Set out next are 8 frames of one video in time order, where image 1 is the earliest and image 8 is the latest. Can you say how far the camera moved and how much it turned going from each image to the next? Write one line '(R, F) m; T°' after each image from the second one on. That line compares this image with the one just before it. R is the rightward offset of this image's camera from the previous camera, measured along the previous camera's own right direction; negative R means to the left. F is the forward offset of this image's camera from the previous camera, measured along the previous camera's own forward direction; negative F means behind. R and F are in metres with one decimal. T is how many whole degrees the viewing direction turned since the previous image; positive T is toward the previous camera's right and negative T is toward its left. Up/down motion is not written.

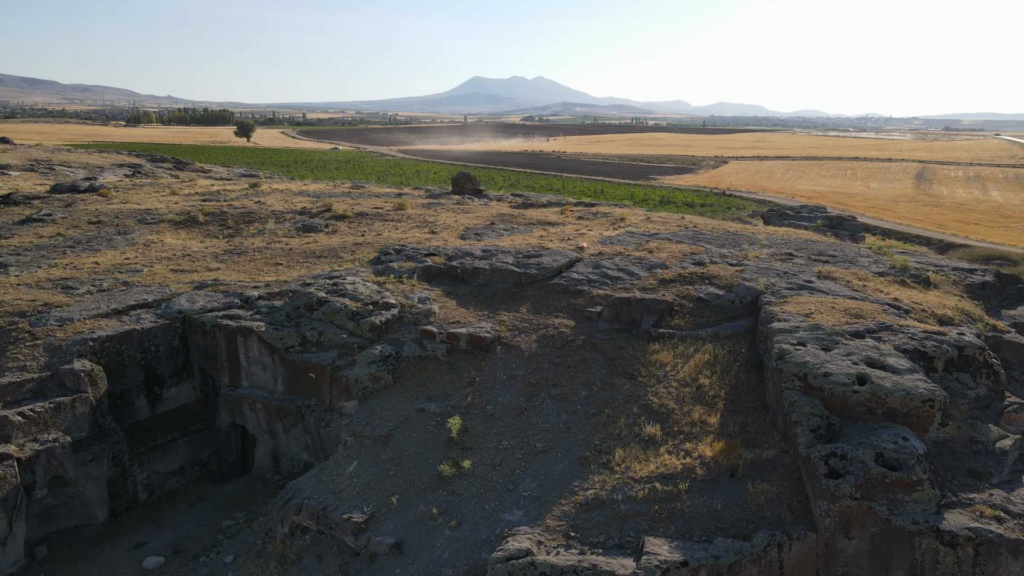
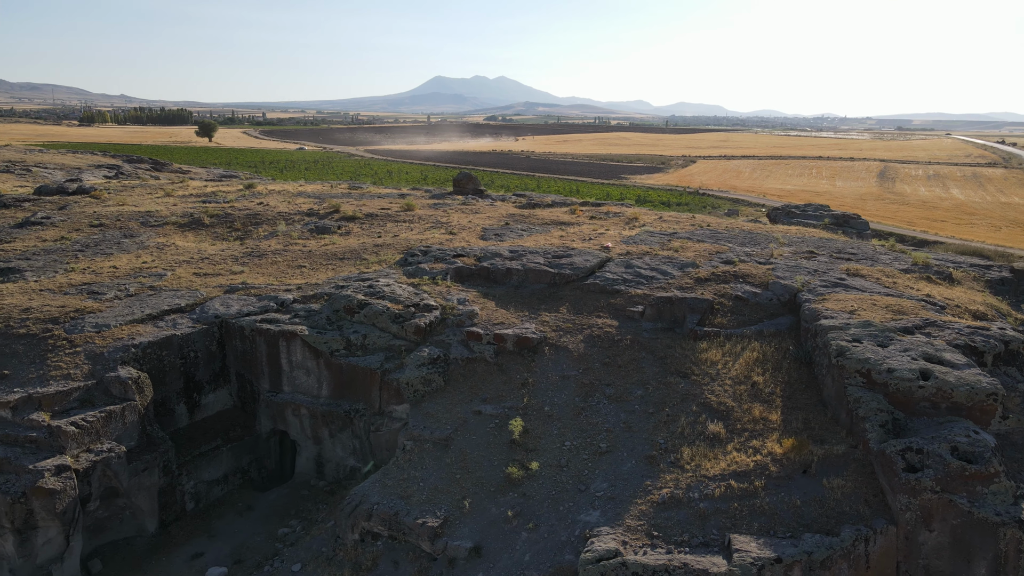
(-1.3, +0.1) m; +3°
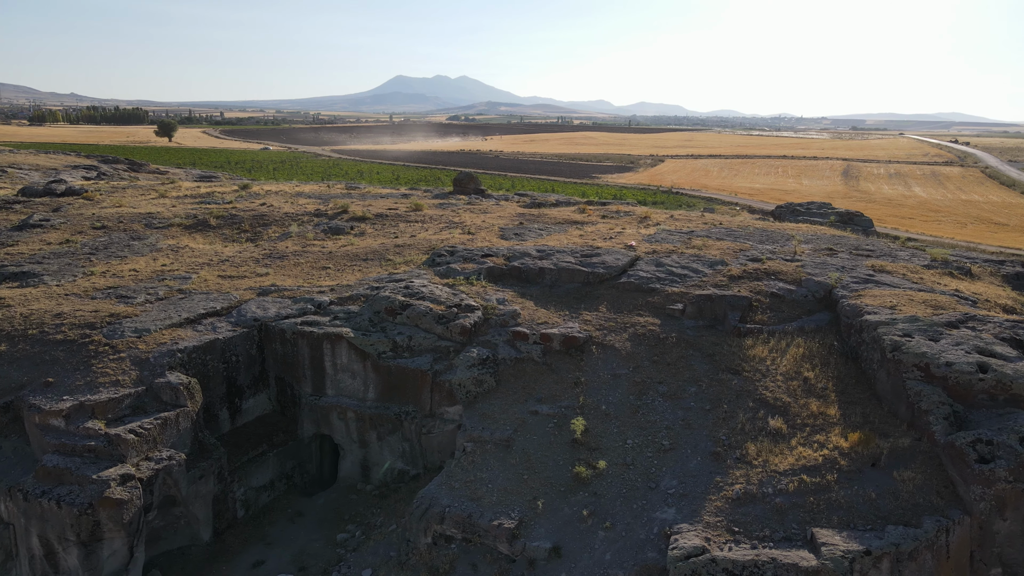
(-1.3, +0.1) m; +3°
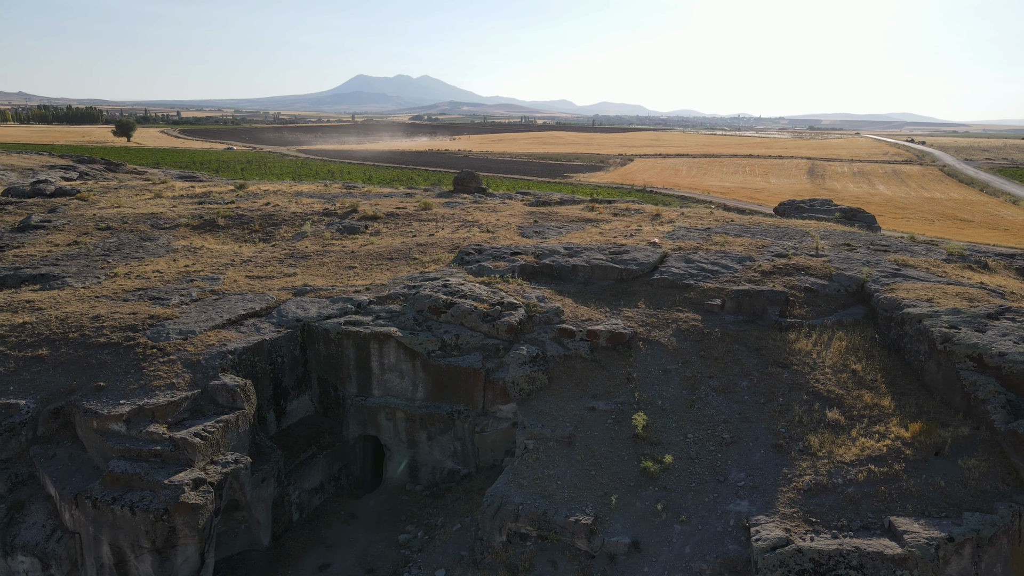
(-1.3, 0.0) m; +3°
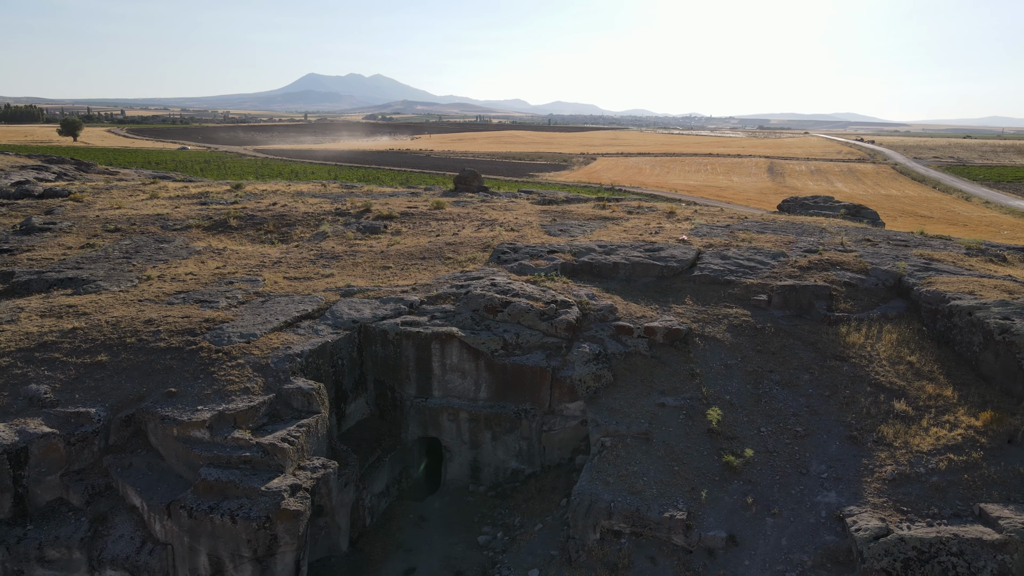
(-1.6, +0.1) m; +3°
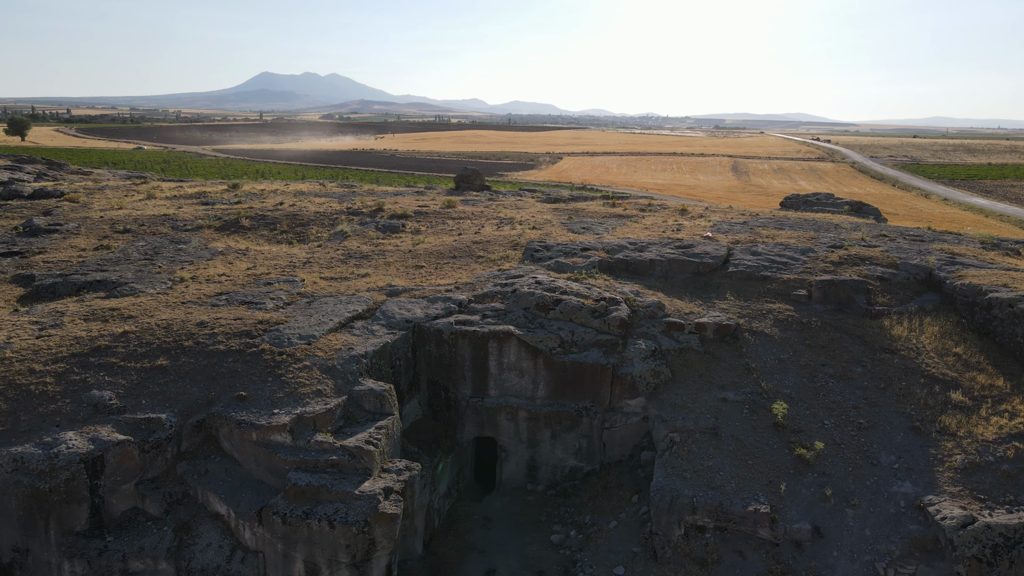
(-1.5, +0.1) m; +3°
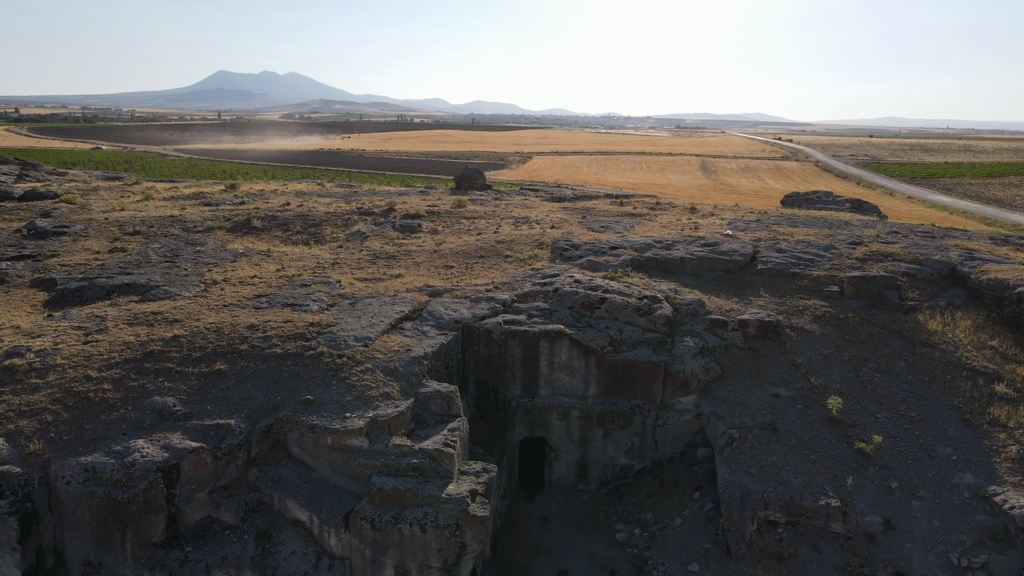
(-1.3, +0.1) m; +3°
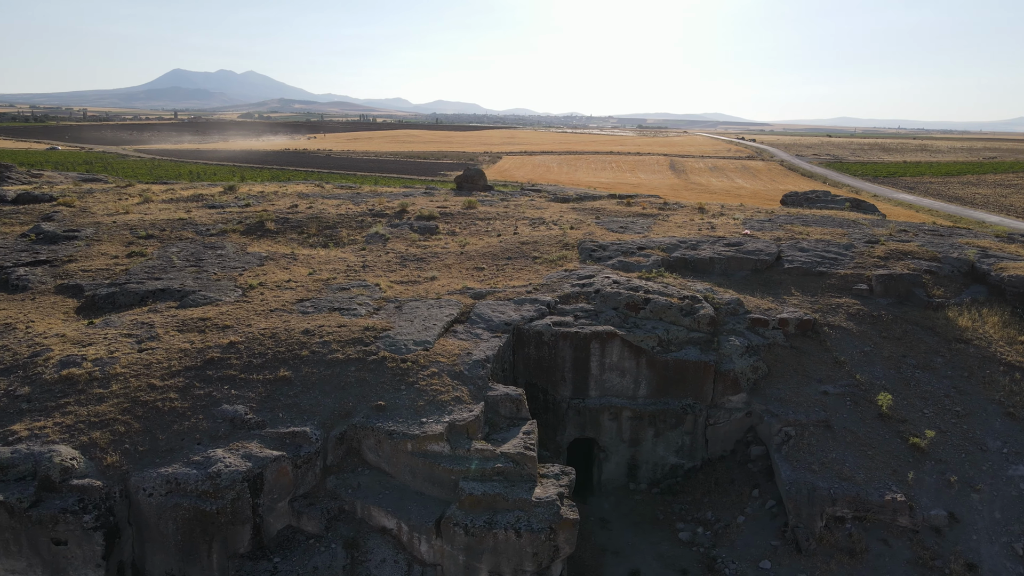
(-1.3, 0.0) m; +3°
